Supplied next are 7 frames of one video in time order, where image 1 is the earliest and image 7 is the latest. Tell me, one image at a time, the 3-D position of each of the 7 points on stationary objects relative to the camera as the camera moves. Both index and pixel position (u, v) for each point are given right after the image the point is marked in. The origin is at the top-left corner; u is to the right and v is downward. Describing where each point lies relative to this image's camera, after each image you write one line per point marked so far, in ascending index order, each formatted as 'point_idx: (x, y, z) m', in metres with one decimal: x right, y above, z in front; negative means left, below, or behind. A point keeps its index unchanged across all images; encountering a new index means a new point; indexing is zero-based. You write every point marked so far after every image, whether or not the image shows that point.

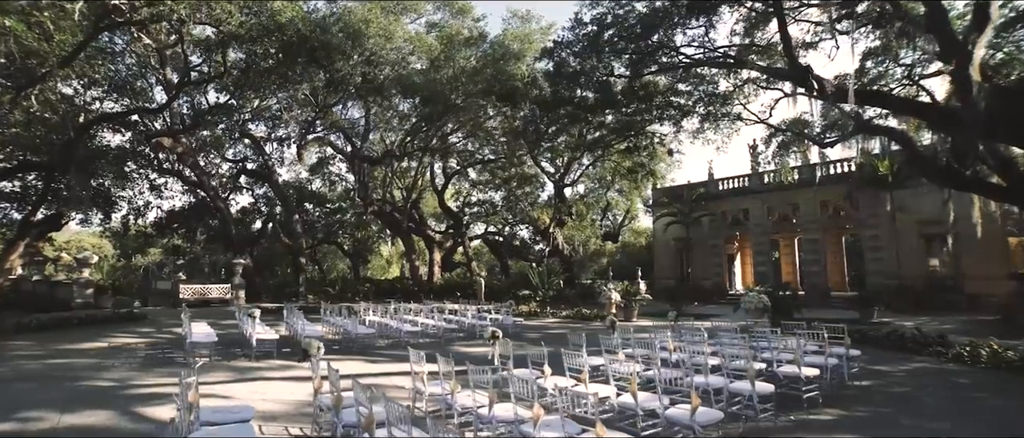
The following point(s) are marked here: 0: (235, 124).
0: (-12.3, +4.1, +19.4) m
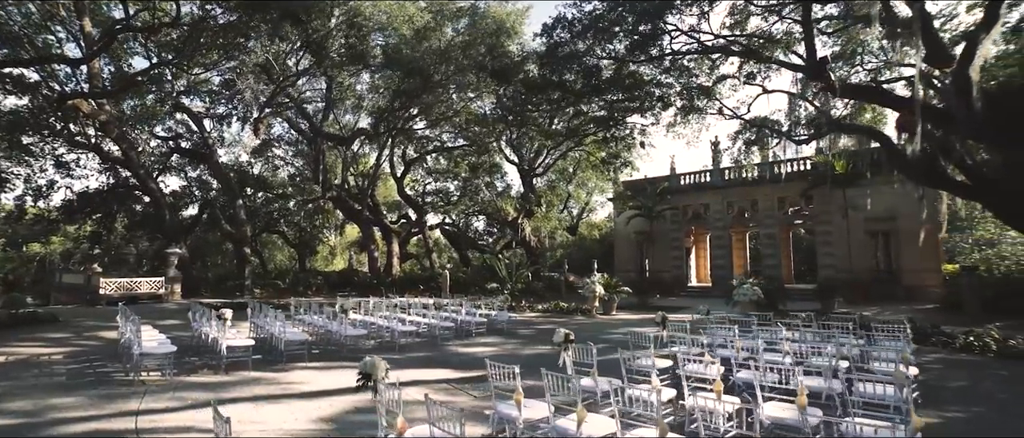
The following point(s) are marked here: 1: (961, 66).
0: (-13.1, +4.8, +16.7) m
1: (+11.4, +3.8, +11.1) m
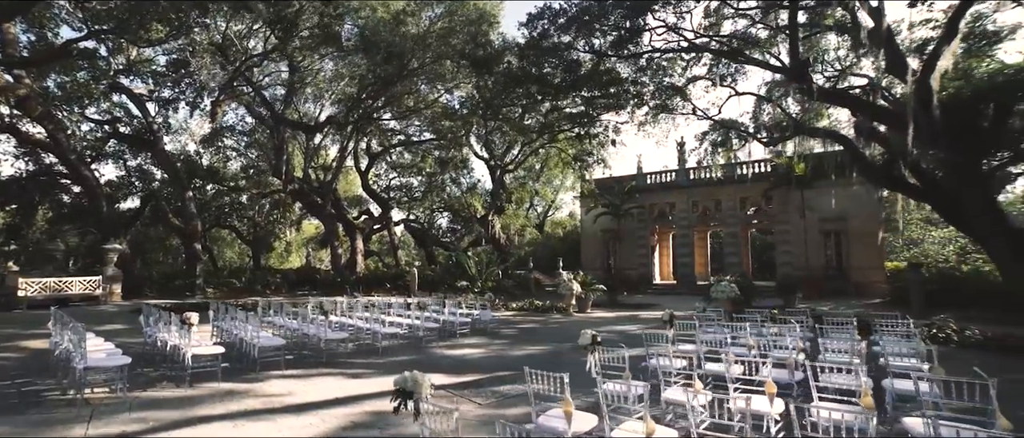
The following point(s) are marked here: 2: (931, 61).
0: (-13.9, +5.0, +15.0) m
1: (+11.1, +3.8, +11.7) m
2: (+11.2, +4.2, +11.6) m
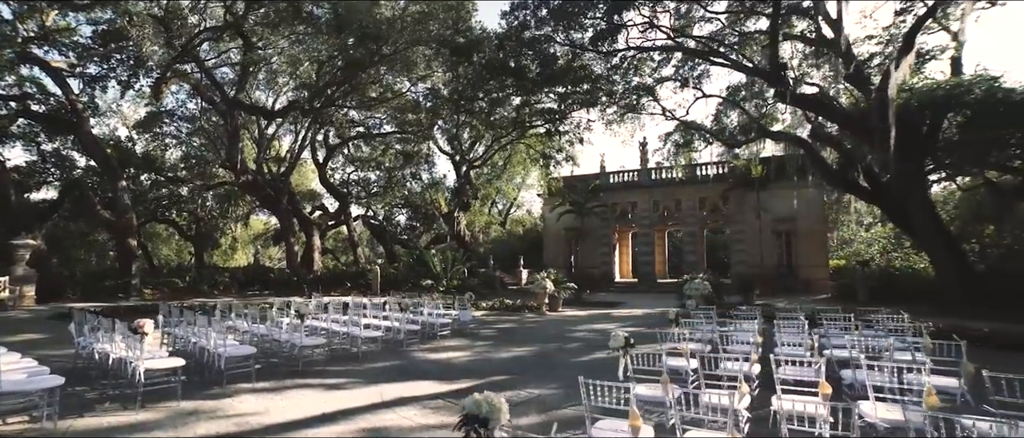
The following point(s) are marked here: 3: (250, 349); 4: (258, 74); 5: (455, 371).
0: (-14.6, +5.3, +13.1) m
1: (+10.5, +3.8, +12.4) m
2: (+10.6, +4.2, +12.3) m
3: (-3.7, -1.9, +6.3) m
4: (-10.1, +5.7, +17.4) m
5: (-0.9, -2.5, +7.3) m
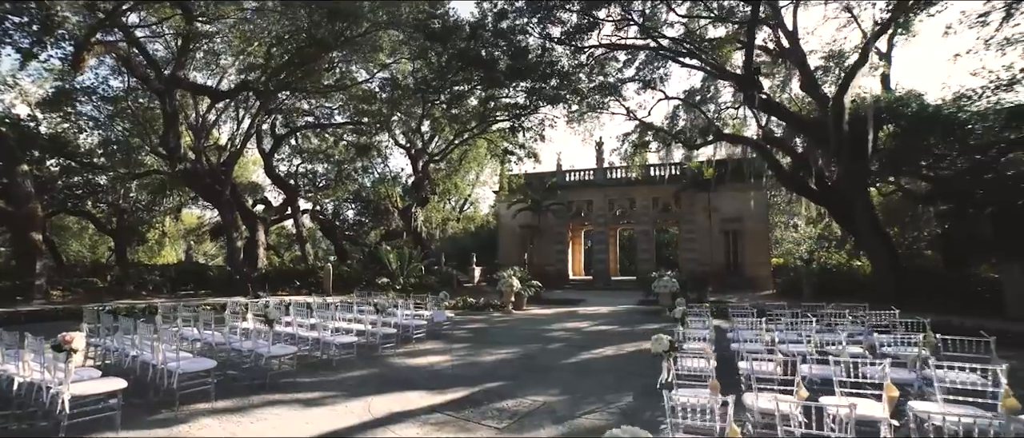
0: (-15.2, +5.6, +10.8) m
1: (+9.8, +3.7, +13.2) m
2: (+9.9, +4.2, +13.1) m
3: (-3.7, -1.8, +5.4) m
4: (-11.2, +5.9, +15.6) m
5: (-1.1, -2.4, +6.8) m
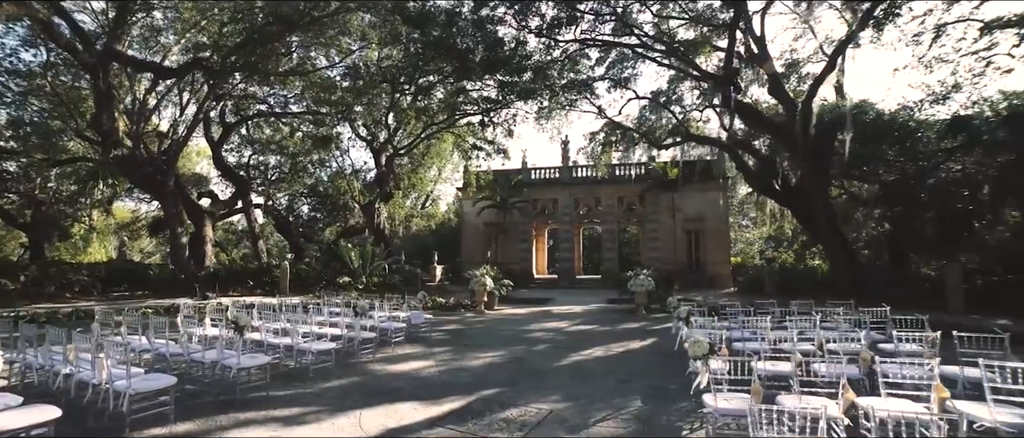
0: (-15.6, +5.8, +8.8) m
1: (+9.1, +3.7, +13.7) m
2: (+9.2, +4.2, +13.6) m
3: (-3.6, -1.7, +4.6) m
4: (-12.0, +6.1, +14.0) m
5: (-1.2, -2.4, +6.2) m
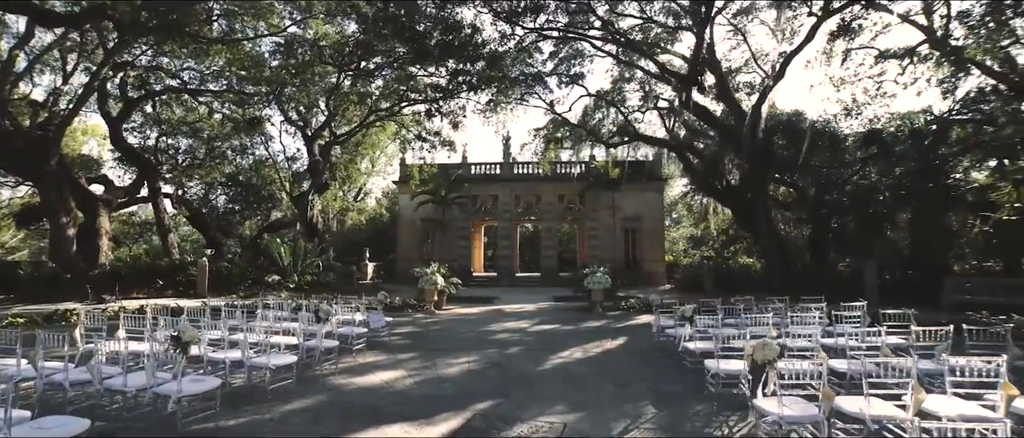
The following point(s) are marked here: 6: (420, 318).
0: (-15.7, +6.2, +5.7) m
1: (+7.8, +3.8, +14.4) m
2: (+8.0, +4.2, +14.3) m
3: (-3.4, -1.5, +3.4) m
4: (-13.1, +6.5, +11.3) m
5: (-1.2, -2.2, +5.4) m
6: (-2.6, -2.9, +12.7) m
